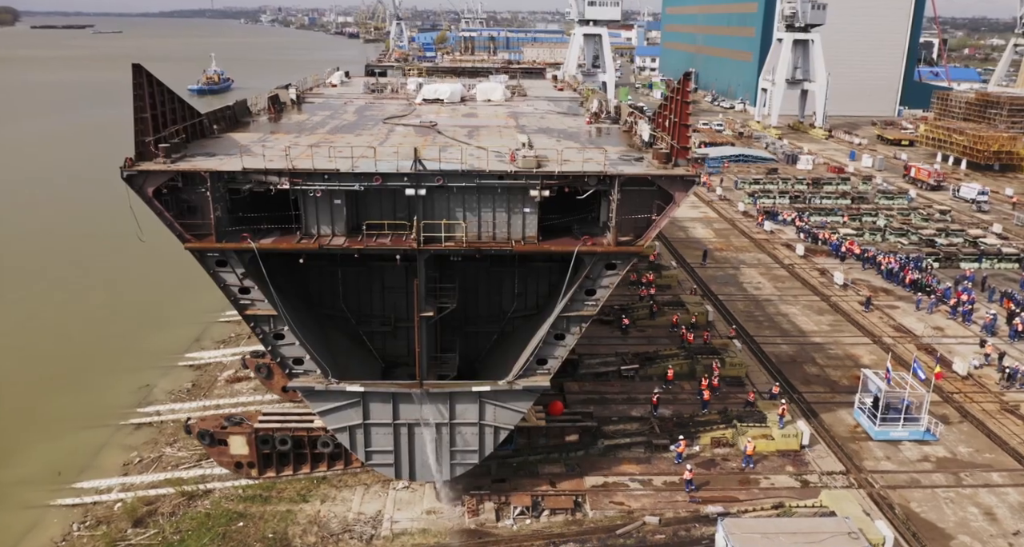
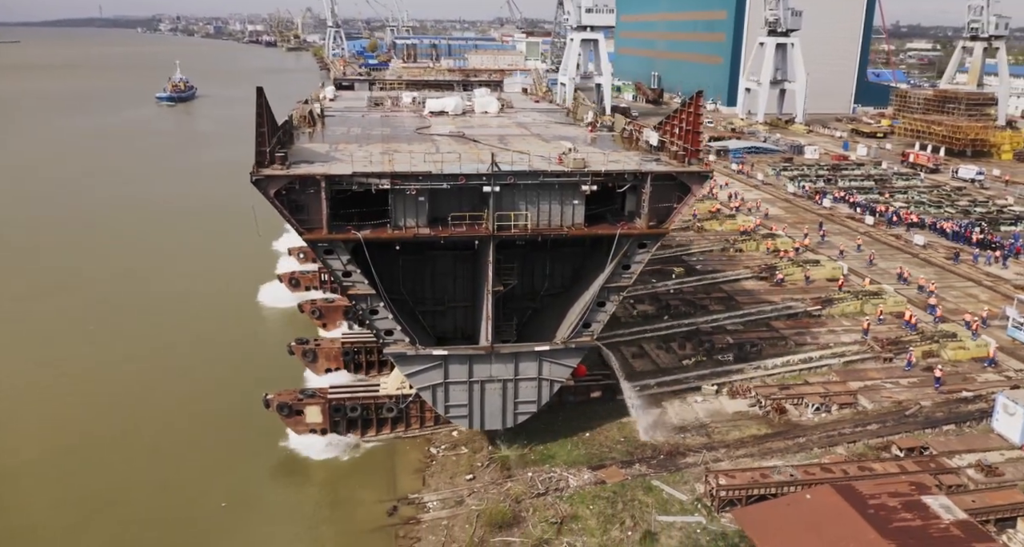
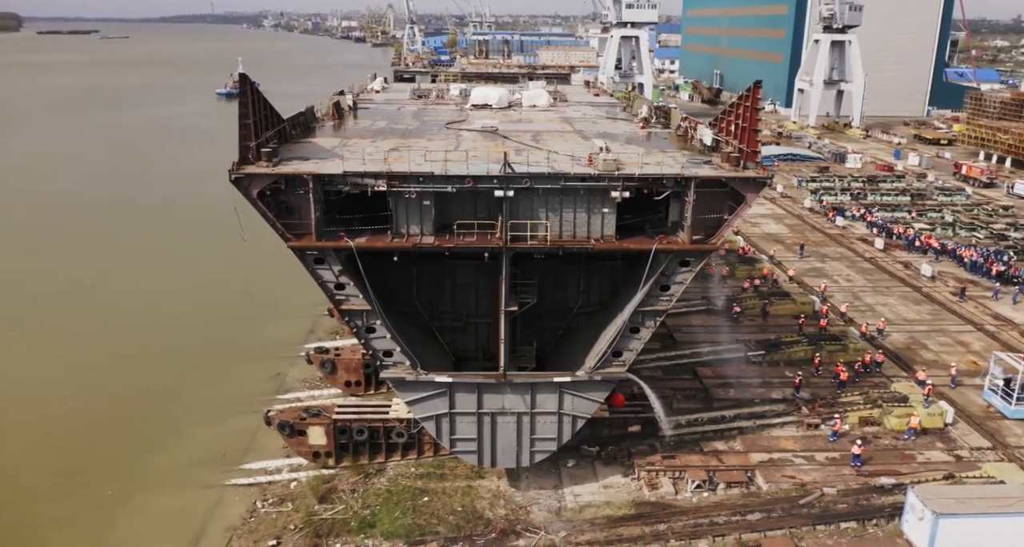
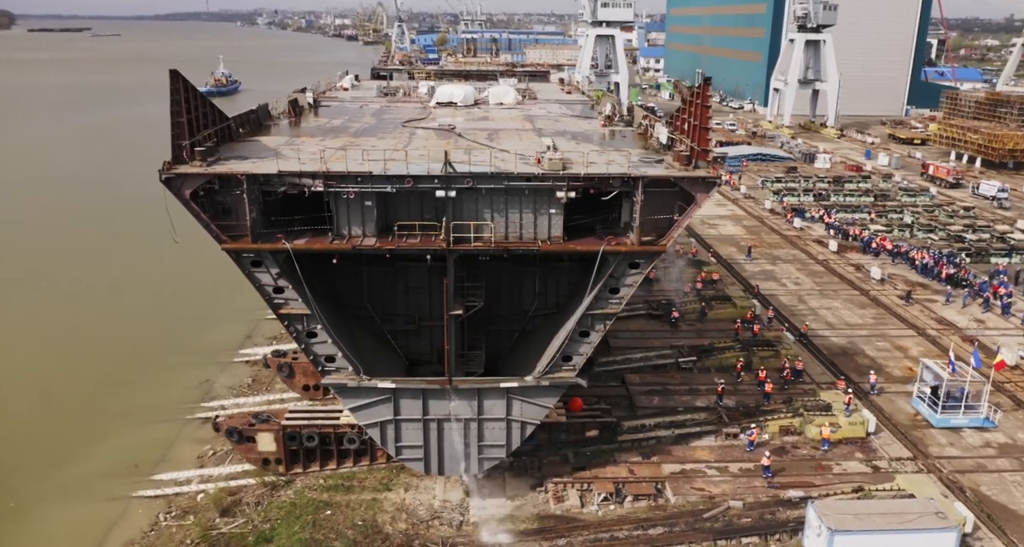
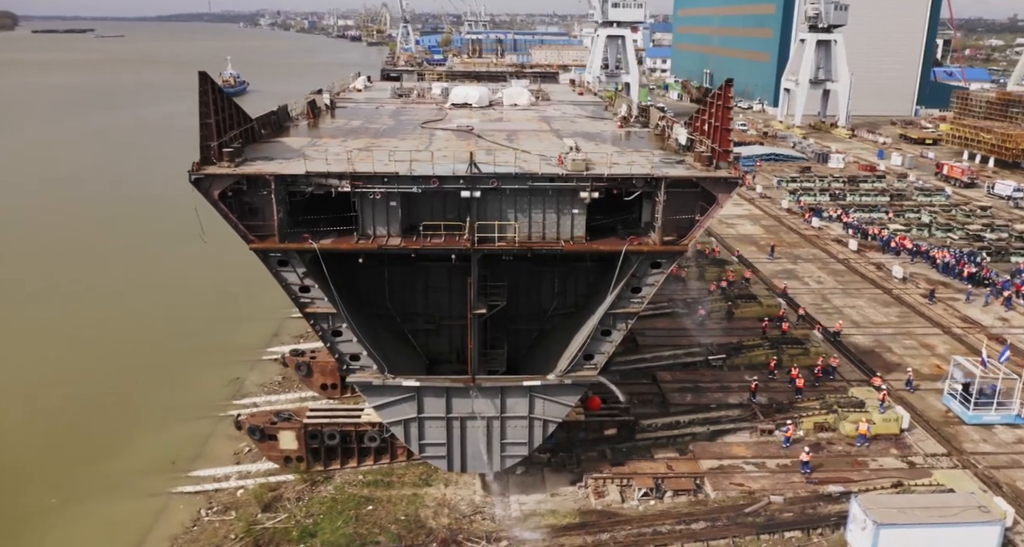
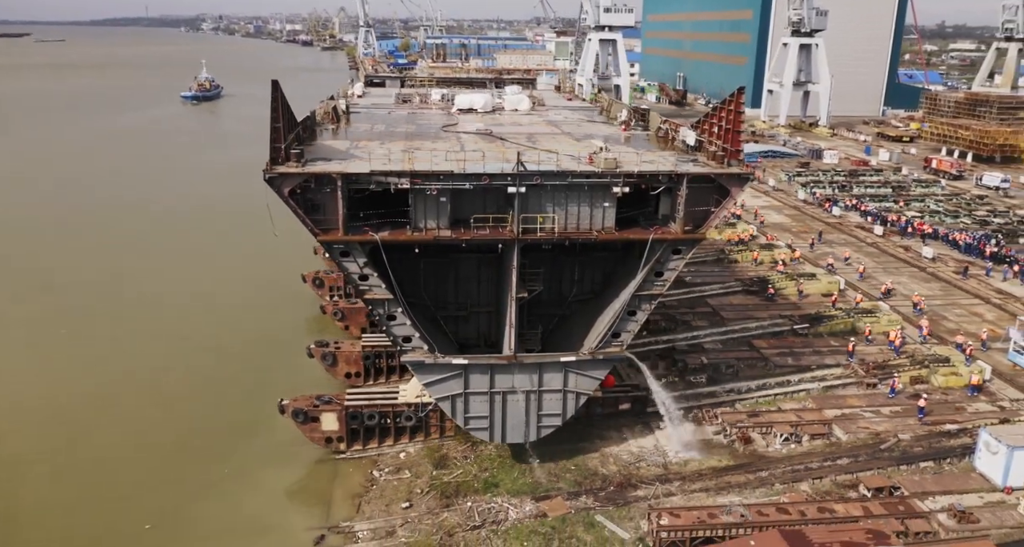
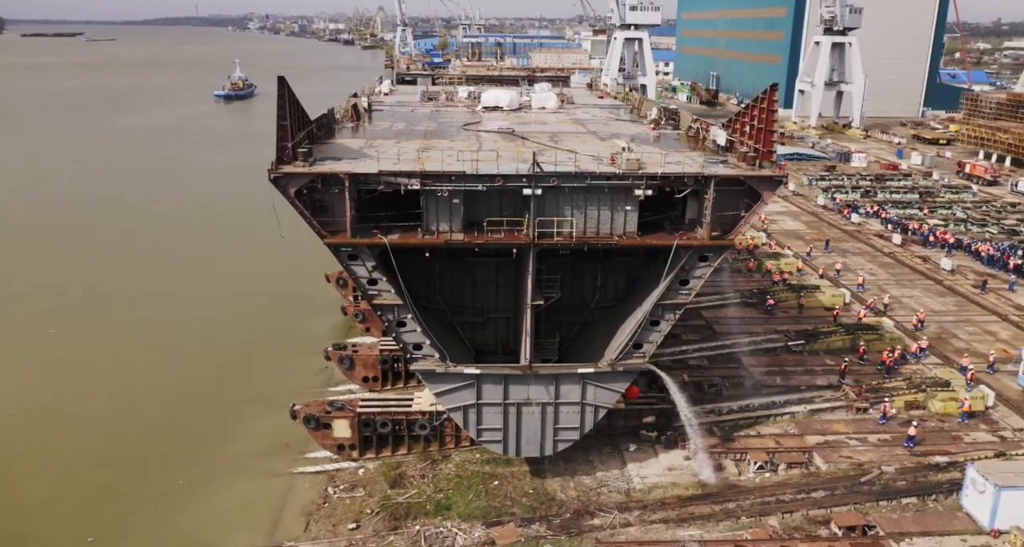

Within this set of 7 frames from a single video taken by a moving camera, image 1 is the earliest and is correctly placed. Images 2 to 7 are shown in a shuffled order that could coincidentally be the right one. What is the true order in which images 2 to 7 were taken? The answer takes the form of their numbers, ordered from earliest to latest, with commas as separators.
4, 5, 3, 7, 6, 2
